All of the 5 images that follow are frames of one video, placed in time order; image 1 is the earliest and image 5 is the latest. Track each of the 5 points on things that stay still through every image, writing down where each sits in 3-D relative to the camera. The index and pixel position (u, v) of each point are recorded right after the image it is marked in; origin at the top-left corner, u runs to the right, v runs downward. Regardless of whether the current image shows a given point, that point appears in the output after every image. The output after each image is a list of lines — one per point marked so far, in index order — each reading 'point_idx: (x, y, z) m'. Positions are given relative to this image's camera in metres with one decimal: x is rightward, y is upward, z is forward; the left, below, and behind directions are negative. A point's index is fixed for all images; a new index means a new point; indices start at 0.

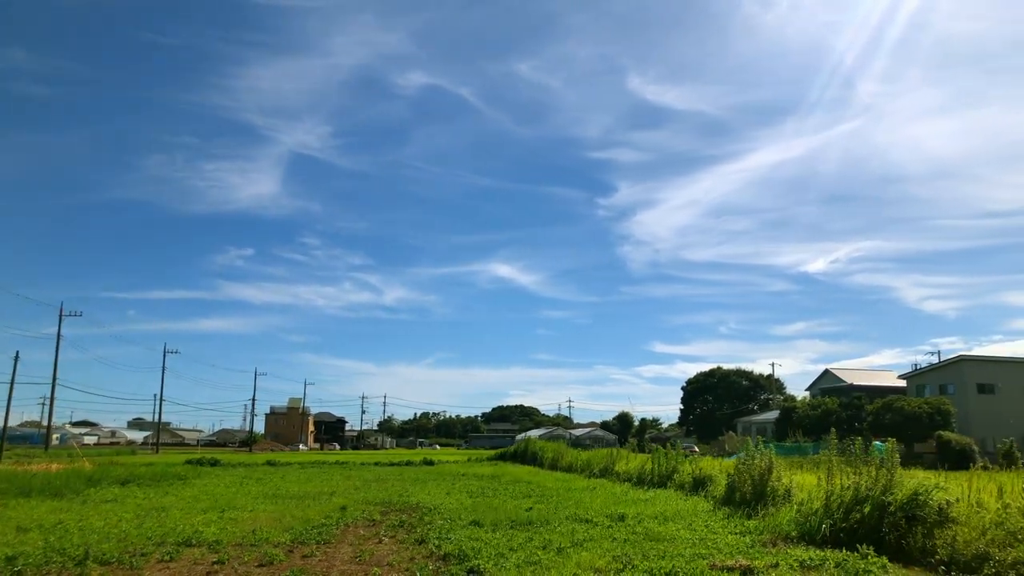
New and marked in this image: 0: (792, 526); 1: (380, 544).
0: (+4.1, -3.5, +9.8) m
1: (-1.9, -3.6, +9.5) m
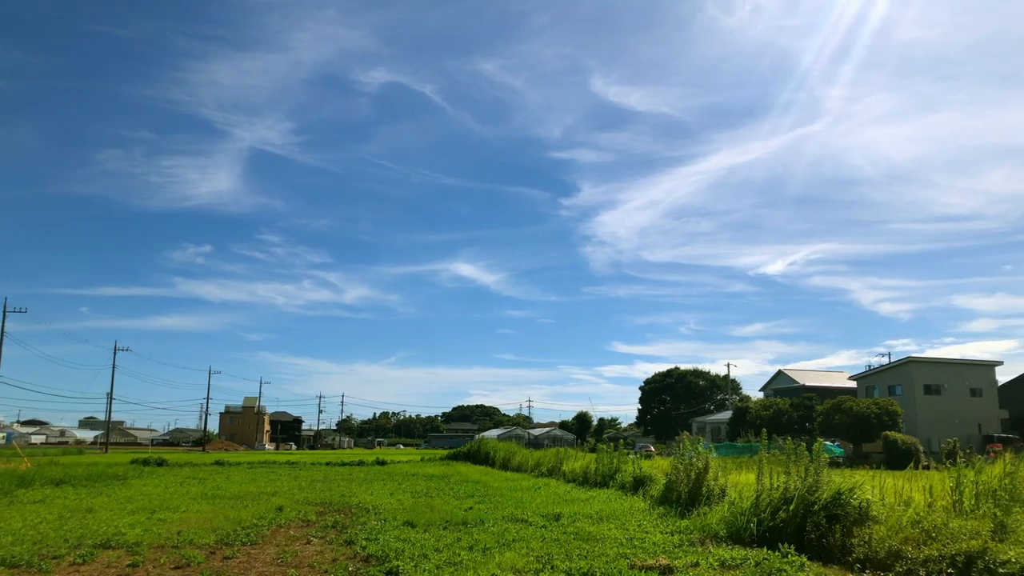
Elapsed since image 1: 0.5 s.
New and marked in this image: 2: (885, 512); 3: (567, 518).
0: (+3.1, -3.5, +10.0) m
1: (-2.9, -3.6, +9.4) m
2: (+4.7, -2.8, +8.6) m
3: (+0.9, -3.8, +11.1) m
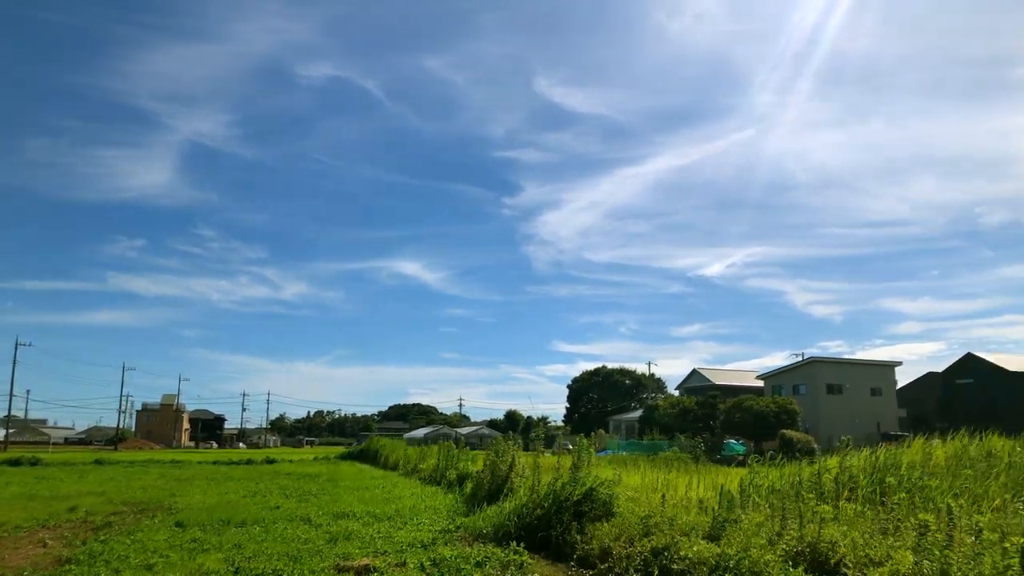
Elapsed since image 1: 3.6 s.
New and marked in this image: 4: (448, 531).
0: (-0.4, -3.4, +9.7) m
1: (-6.2, -3.4, +8.8) m
2: (+1.4, -2.8, +8.4) m
3: (-2.6, -3.7, +10.8) m
4: (-0.9, -3.5, +9.6) m
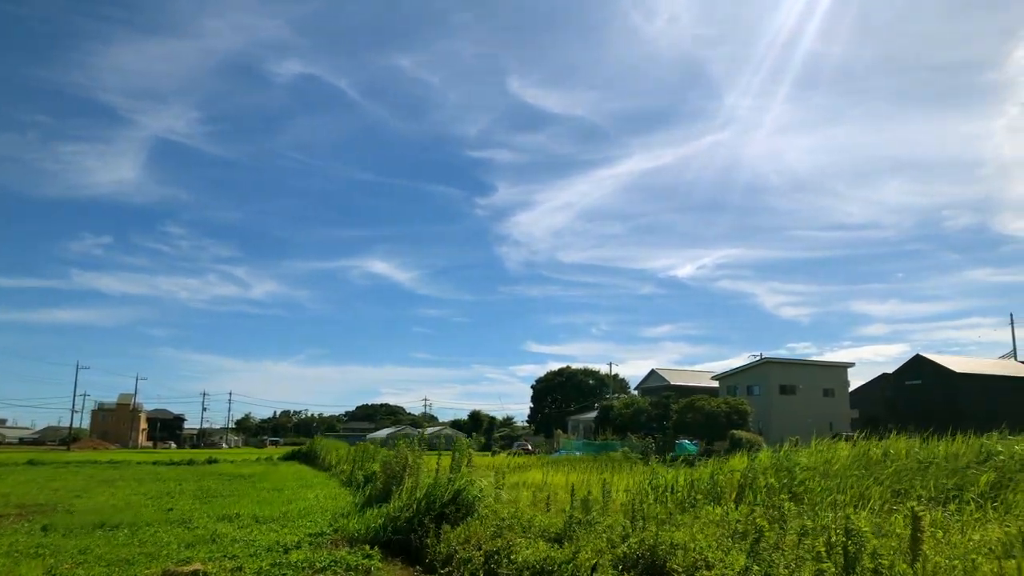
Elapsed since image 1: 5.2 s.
0: (-2.1, -3.4, +9.5) m
1: (-8.0, -3.3, +8.5) m
2: (-0.3, -2.7, +8.3) m
3: (-4.4, -3.6, +10.5) m
4: (-2.7, -3.4, +9.4) m
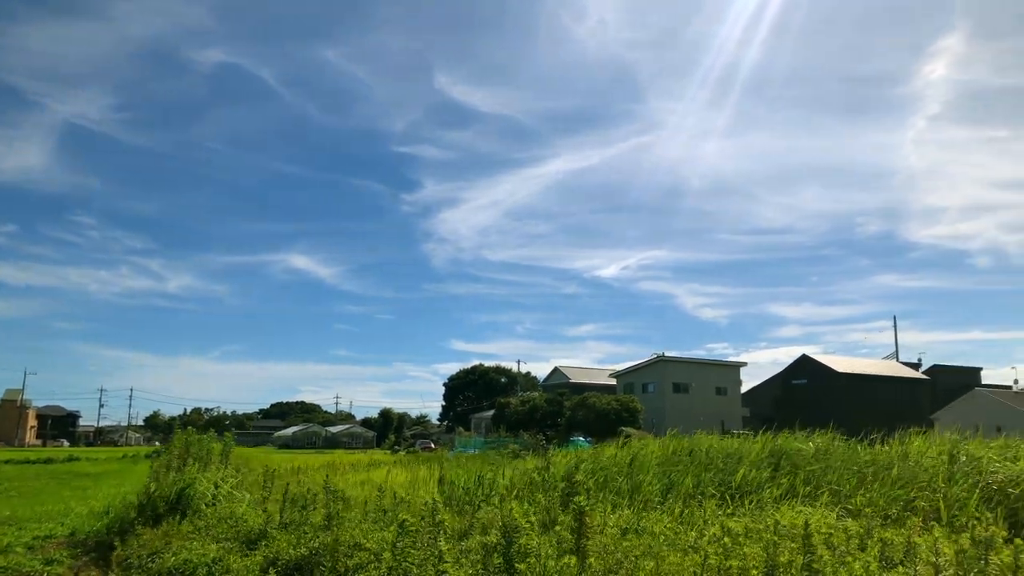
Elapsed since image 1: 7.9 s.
0: (-5.5, -3.2, +8.8) m
1: (-11.2, -3.0, +7.3) m
2: (-3.6, -2.5, +7.7) m
3: (-7.8, -3.4, +9.6) m
4: (-6.0, -3.2, +8.6) m
